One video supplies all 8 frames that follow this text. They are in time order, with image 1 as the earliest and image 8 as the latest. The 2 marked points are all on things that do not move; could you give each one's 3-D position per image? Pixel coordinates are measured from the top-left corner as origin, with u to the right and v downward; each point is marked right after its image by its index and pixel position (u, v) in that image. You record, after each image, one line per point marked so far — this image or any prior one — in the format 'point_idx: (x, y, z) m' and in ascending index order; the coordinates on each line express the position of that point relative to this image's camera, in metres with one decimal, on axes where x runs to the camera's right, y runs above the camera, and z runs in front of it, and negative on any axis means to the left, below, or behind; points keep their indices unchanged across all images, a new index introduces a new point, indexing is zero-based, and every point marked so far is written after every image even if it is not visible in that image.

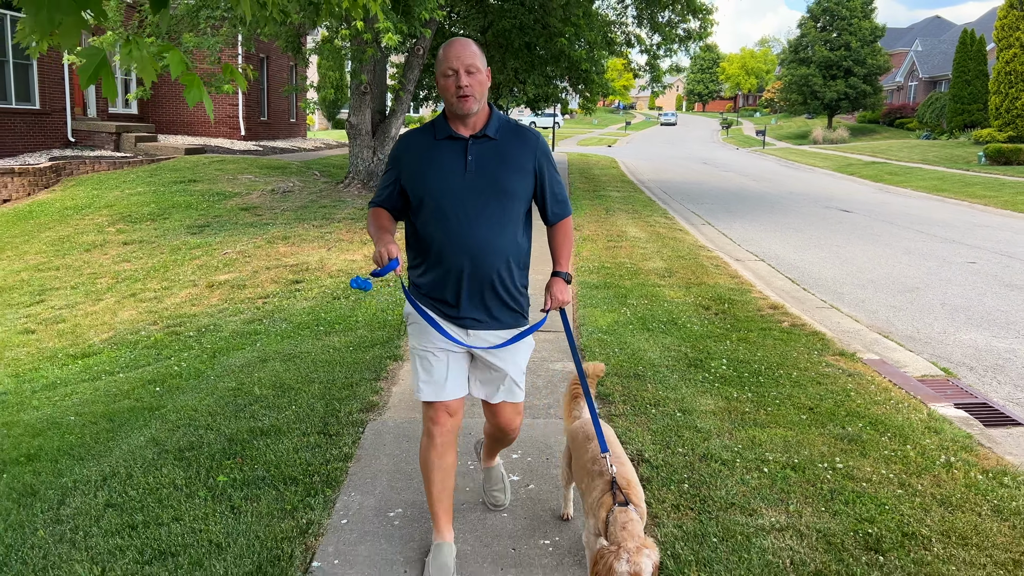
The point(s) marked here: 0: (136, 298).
0: (-4.1, -0.1, +9.1) m
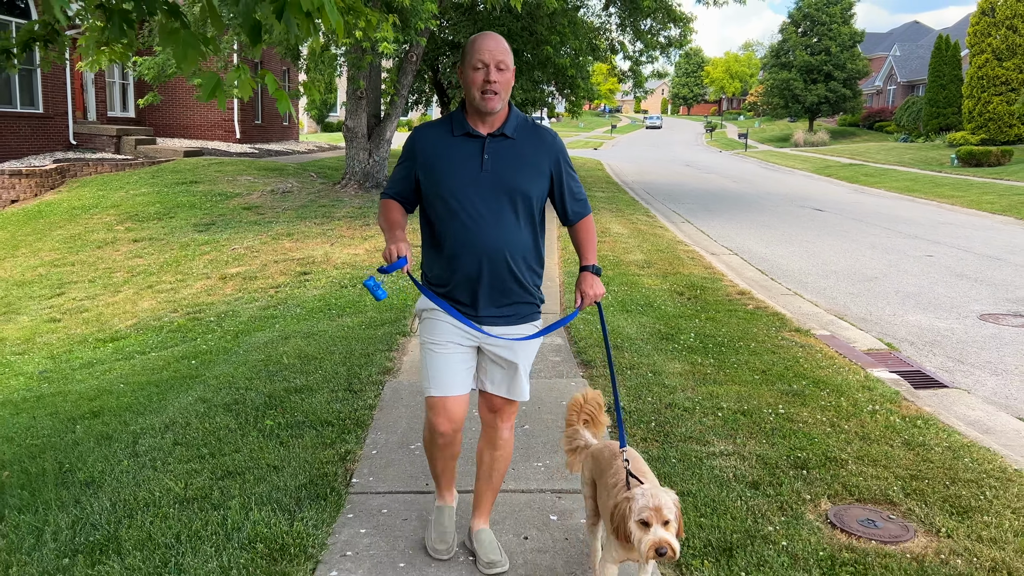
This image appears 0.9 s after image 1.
0: (-4.2, 0.0, +9.7) m
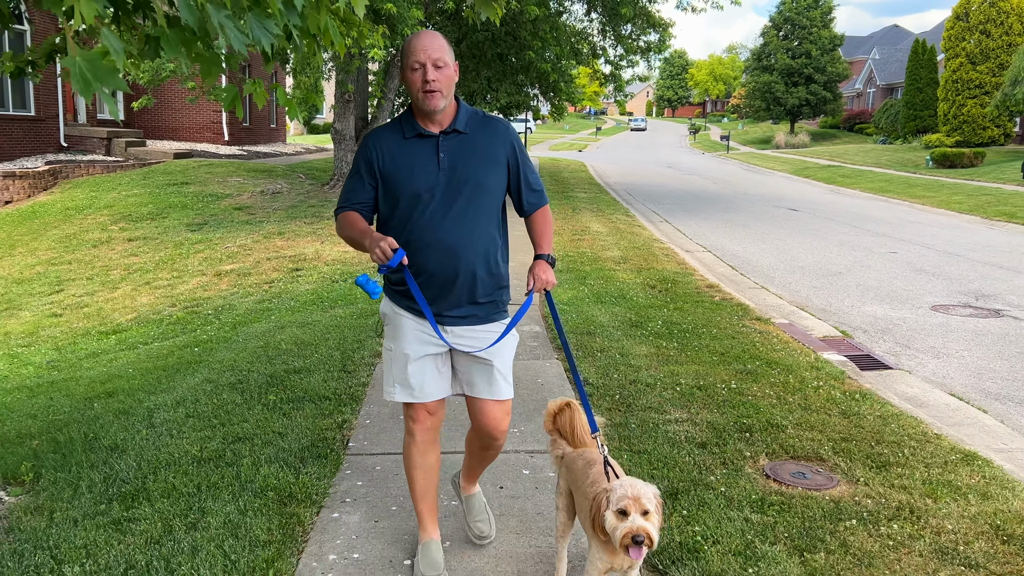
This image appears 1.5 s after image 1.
0: (-4.4, 0.0, +10.1) m
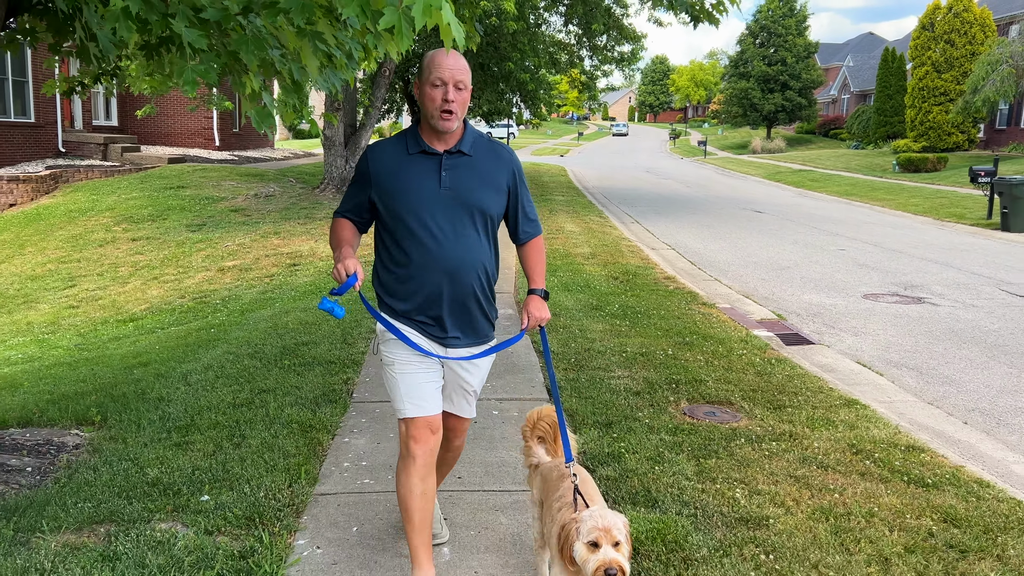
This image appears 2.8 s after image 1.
0: (-4.7, +0.1, +11.0) m
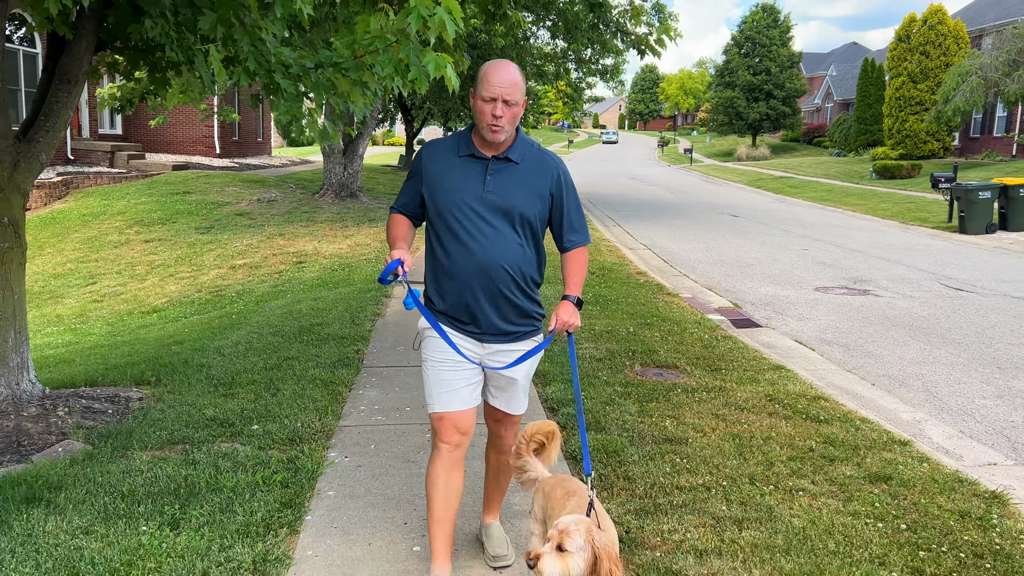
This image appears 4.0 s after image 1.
0: (-4.9, +0.2, +11.9) m
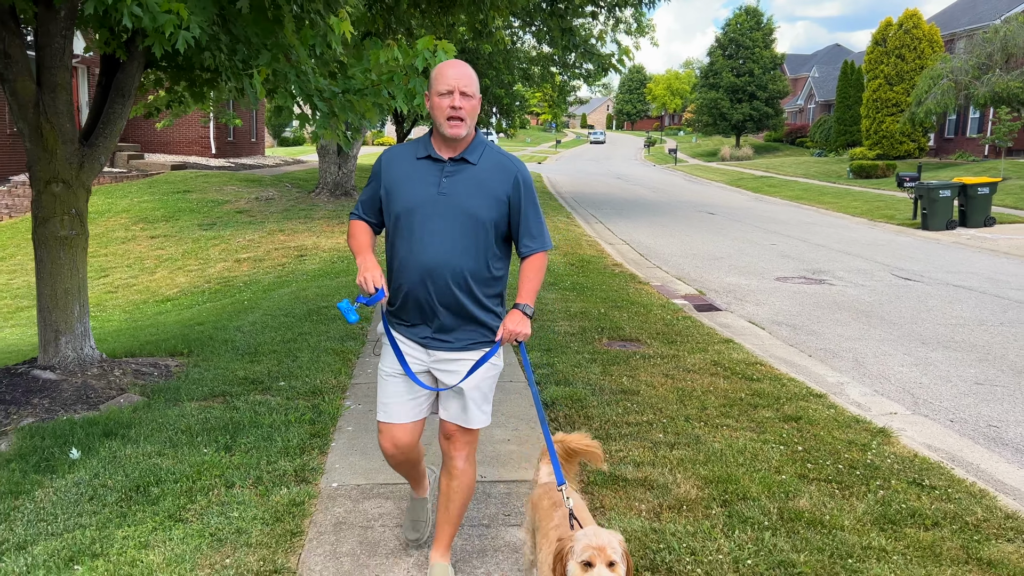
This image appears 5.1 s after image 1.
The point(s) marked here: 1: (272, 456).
0: (-5.1, +0.3, +12.8) m
1: (-1.2, -0.8, +4.0) m
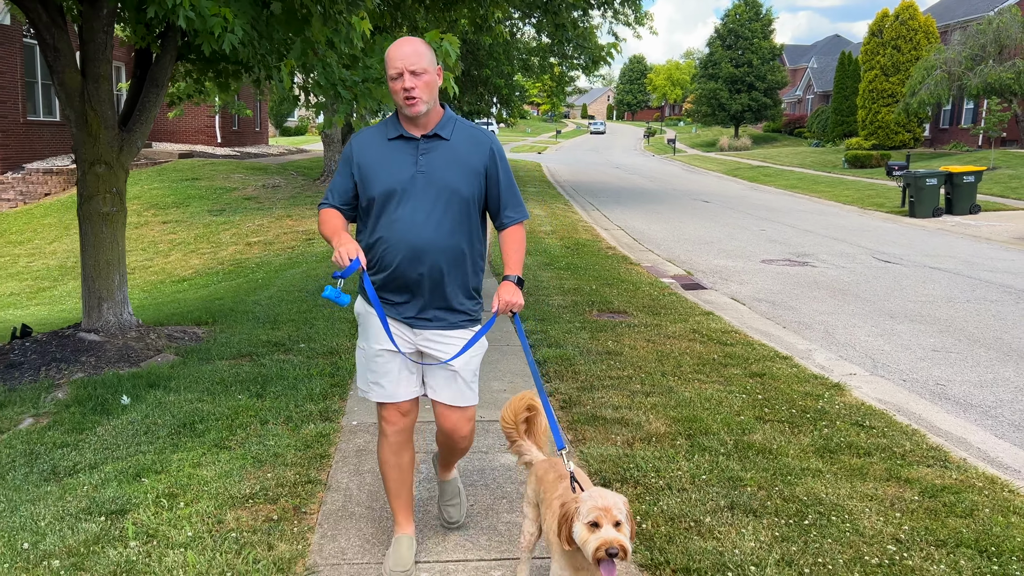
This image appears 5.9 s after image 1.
0: (-5.1, +0.6, +13.4) m
1: (-1.2, -0.6, +4.6) m
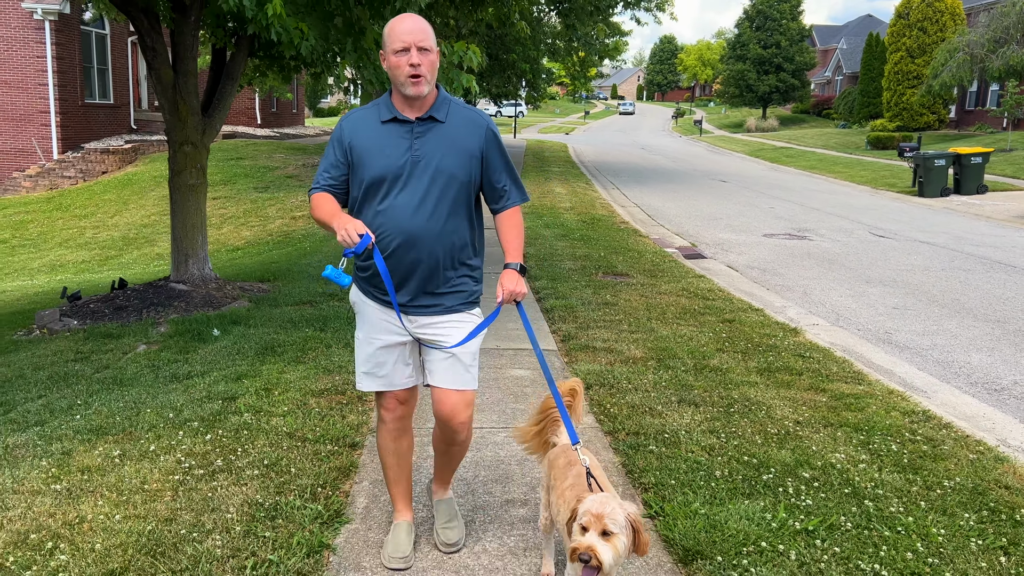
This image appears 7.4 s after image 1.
0: (-4.7, +1.1, +14.6) m
1: (-1.1, -0.3, +5.8) m
